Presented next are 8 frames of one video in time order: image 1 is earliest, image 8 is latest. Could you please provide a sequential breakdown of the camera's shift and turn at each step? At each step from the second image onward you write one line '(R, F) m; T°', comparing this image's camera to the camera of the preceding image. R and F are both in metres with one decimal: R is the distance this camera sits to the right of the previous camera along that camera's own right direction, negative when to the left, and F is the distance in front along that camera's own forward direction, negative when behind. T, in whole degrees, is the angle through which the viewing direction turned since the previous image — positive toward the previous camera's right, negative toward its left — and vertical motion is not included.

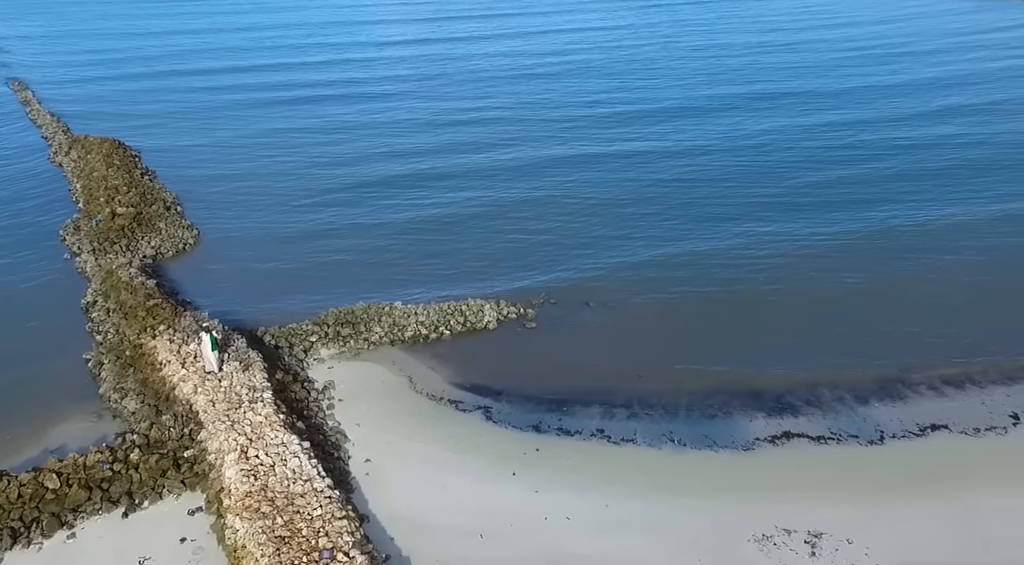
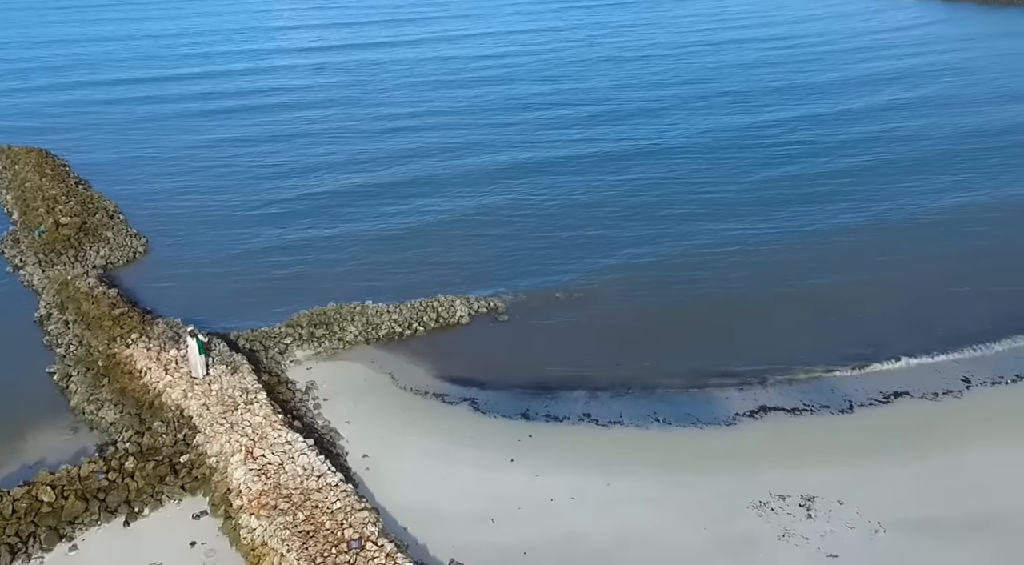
(-1.8, -0.4) m; +6°
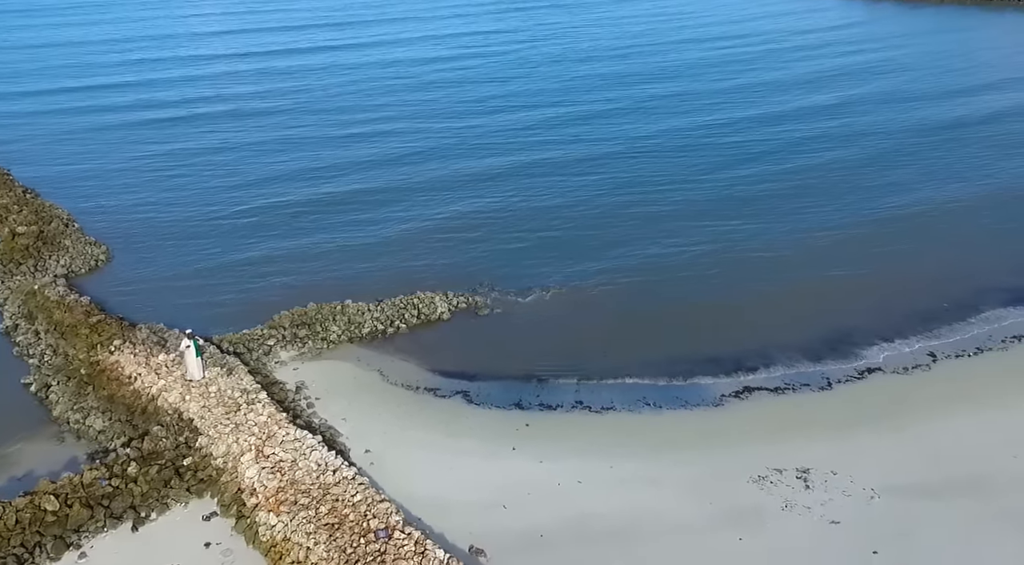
(-1.5, -0.3) m; +5°
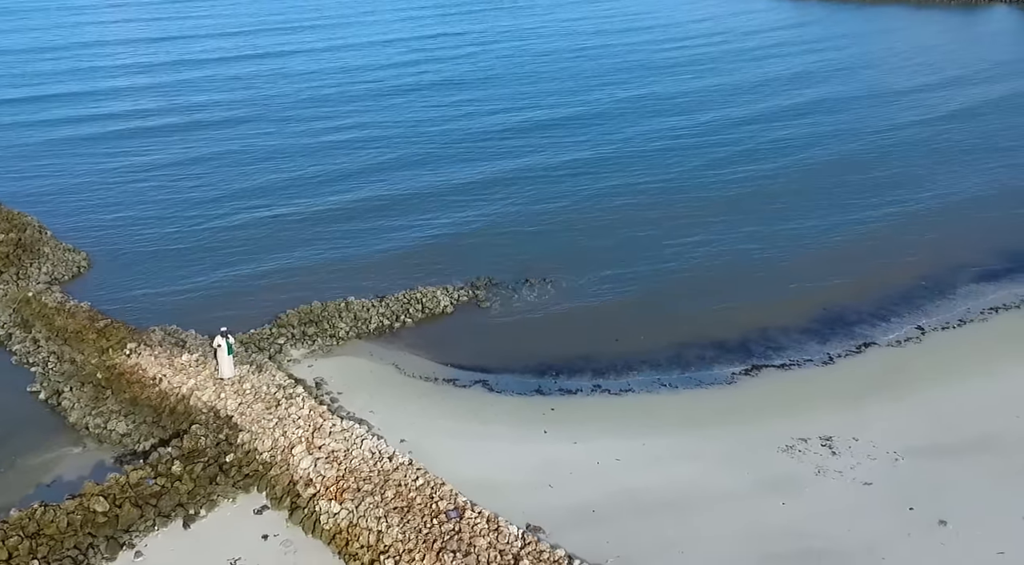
(-2.4, -0.4) m; +5°
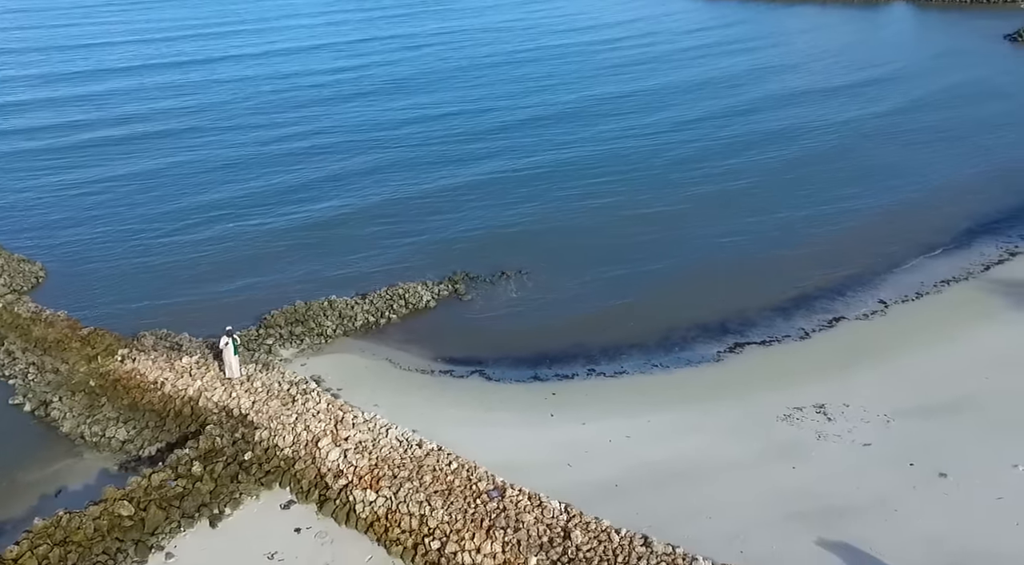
(-2.1, -0.3) m; +6°
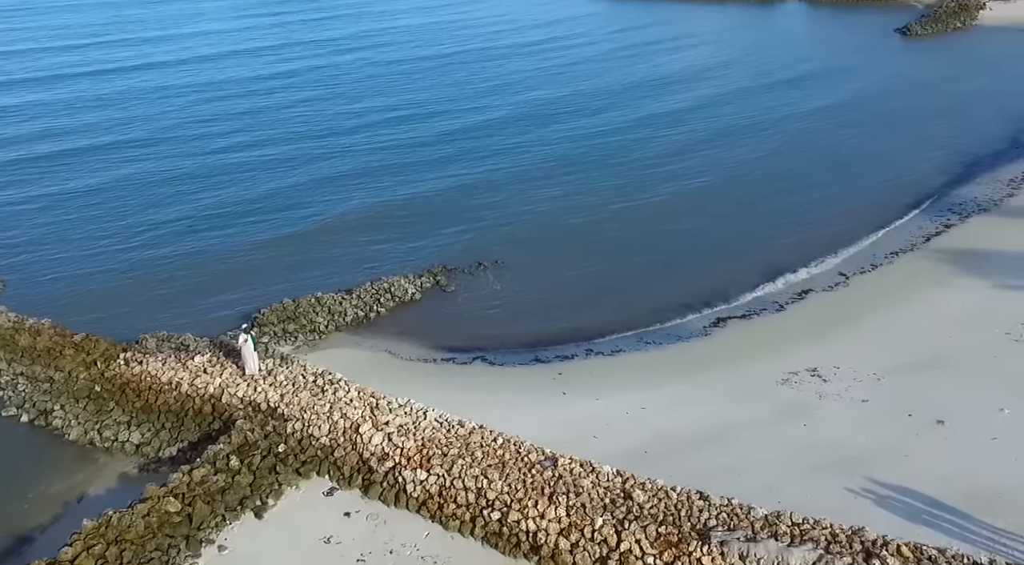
(-2.5, -0.4) m; +7°
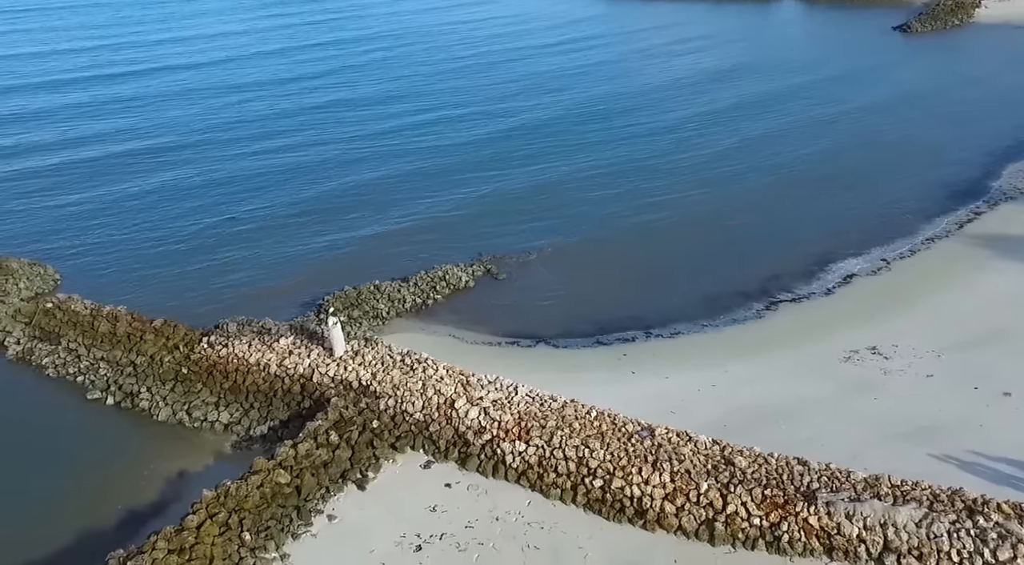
(-1.9, -0.6) m; +1°
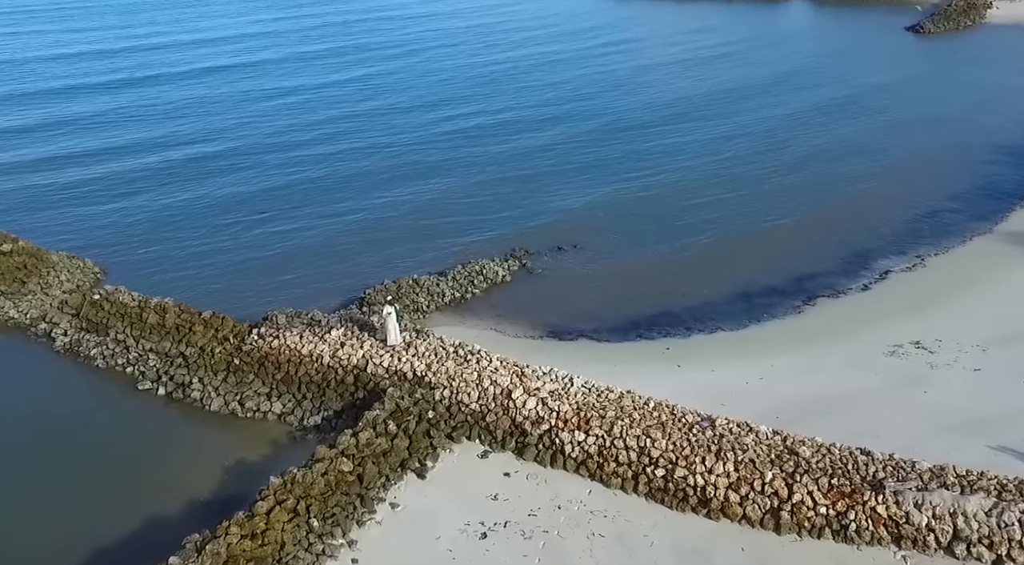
(-1.0, -0.1) m; 0°
